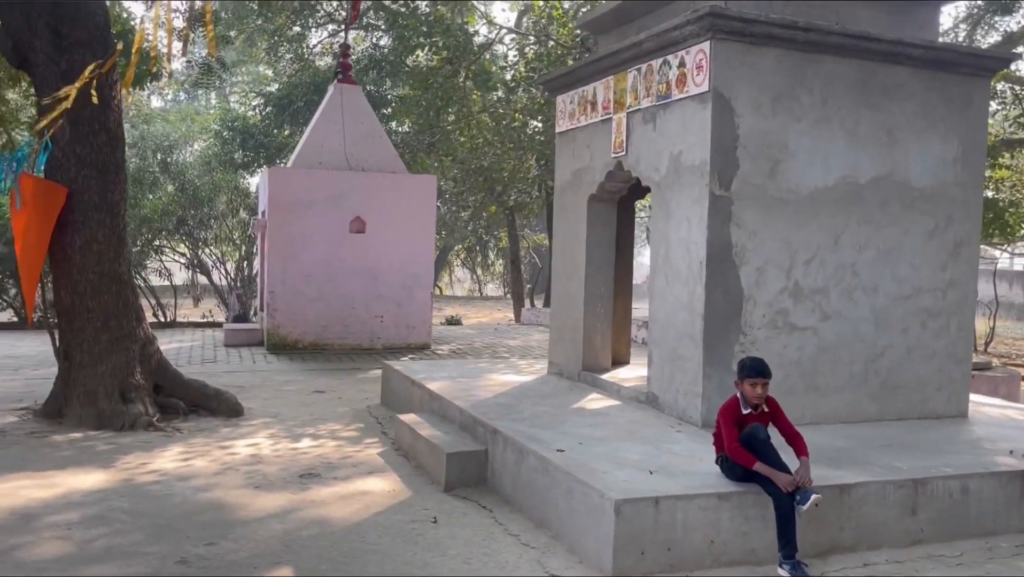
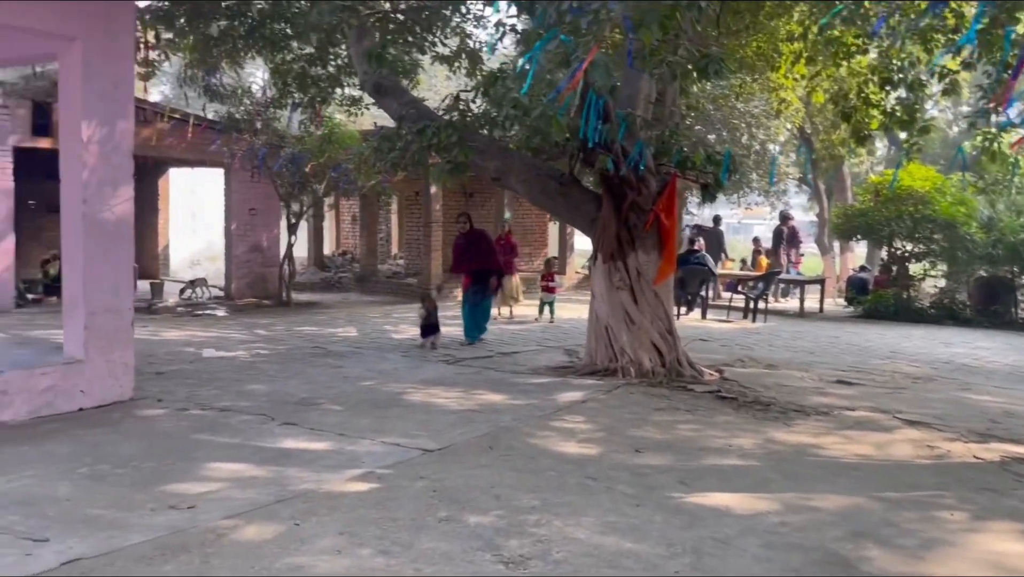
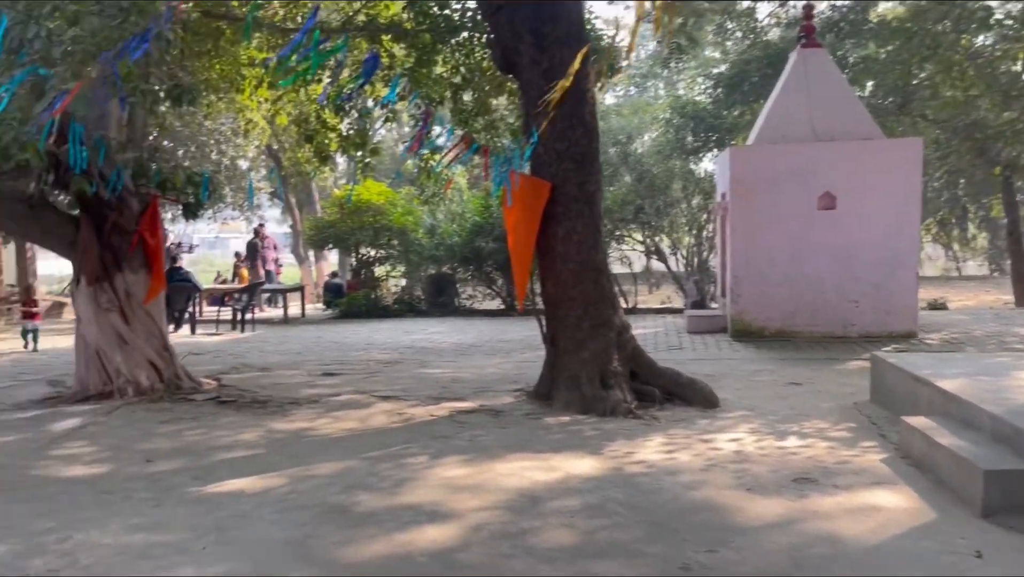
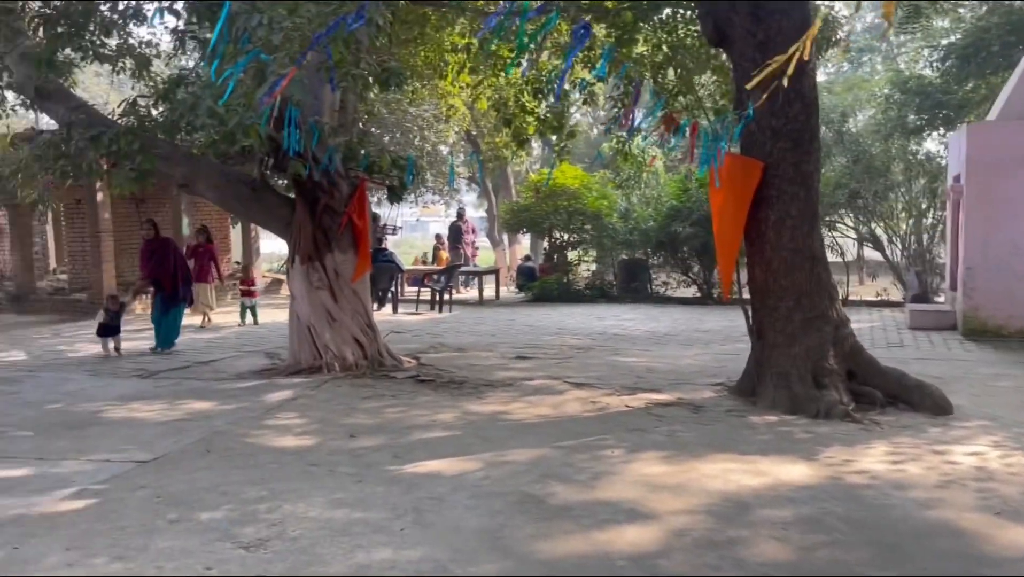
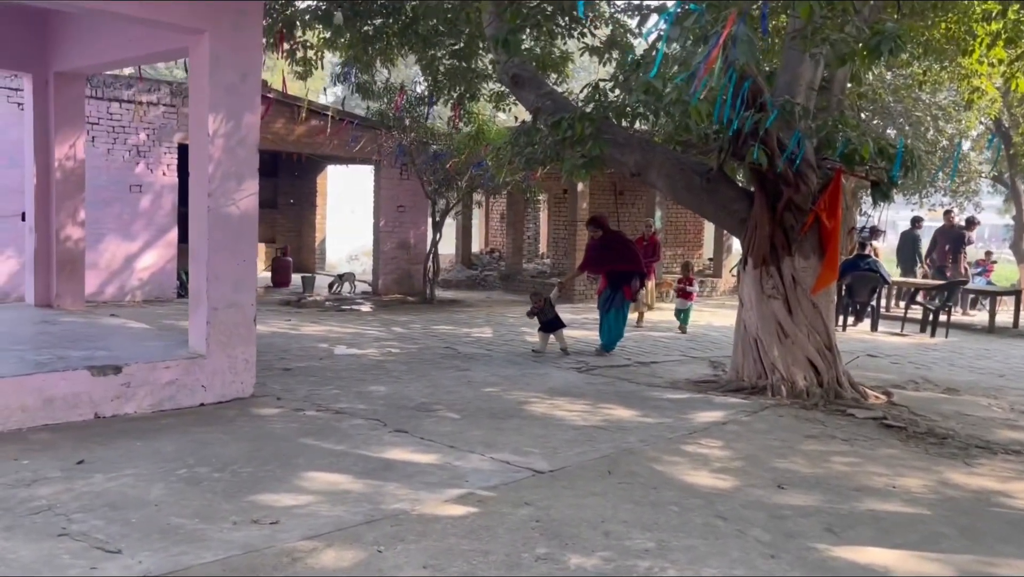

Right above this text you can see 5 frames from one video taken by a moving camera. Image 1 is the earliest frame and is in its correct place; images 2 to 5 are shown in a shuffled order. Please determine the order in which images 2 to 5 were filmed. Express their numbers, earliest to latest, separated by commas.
3, 4, 2, 5
